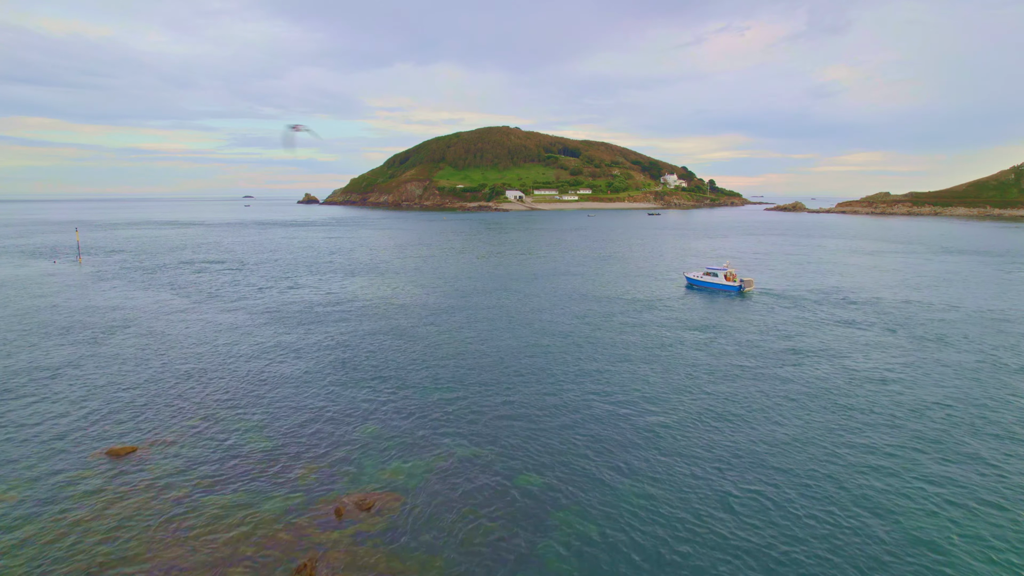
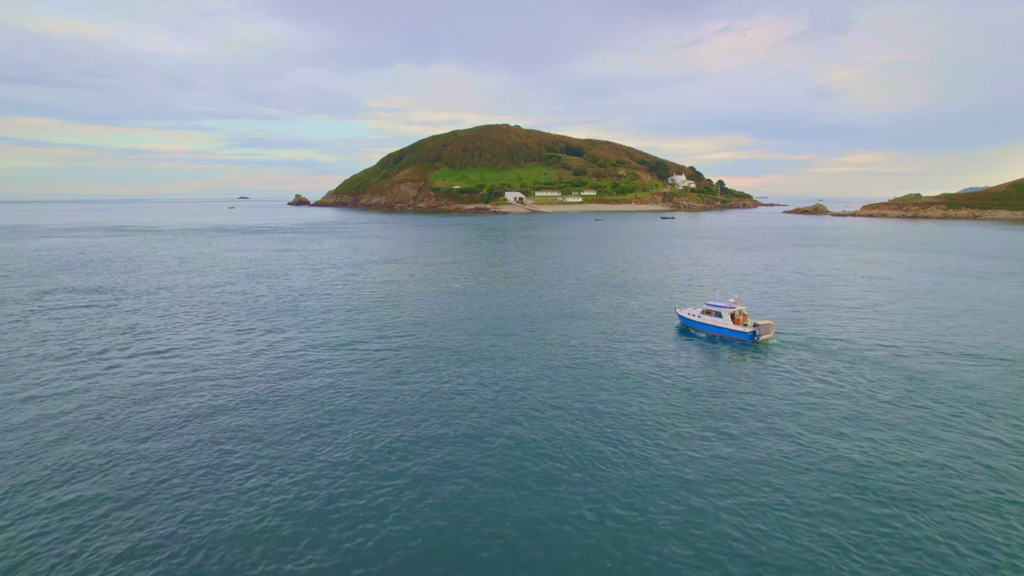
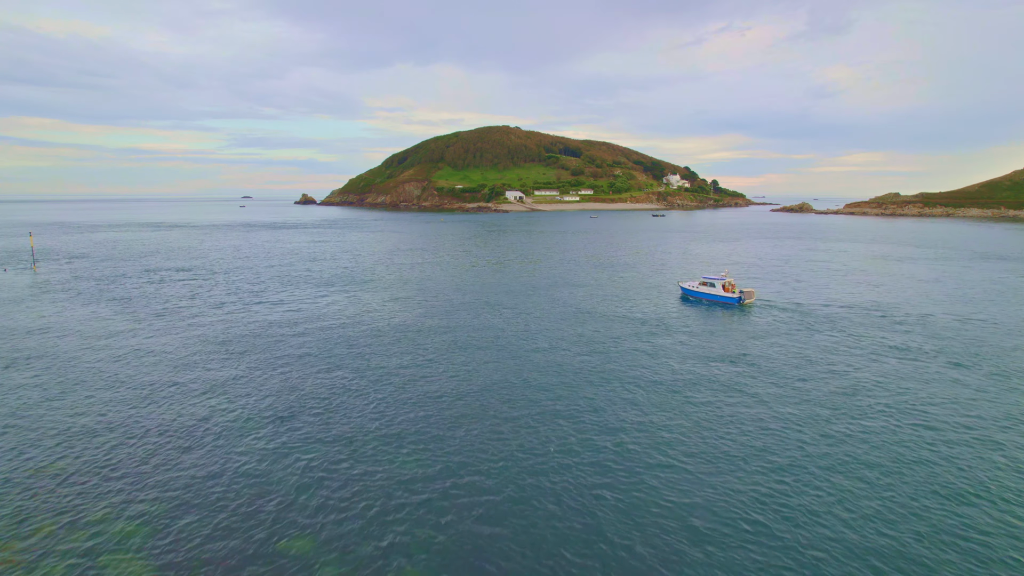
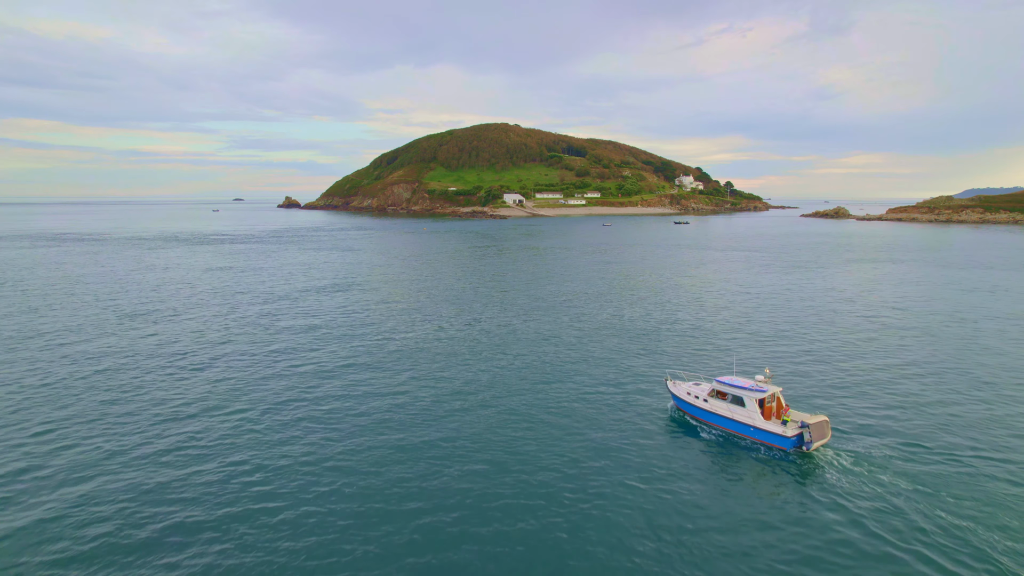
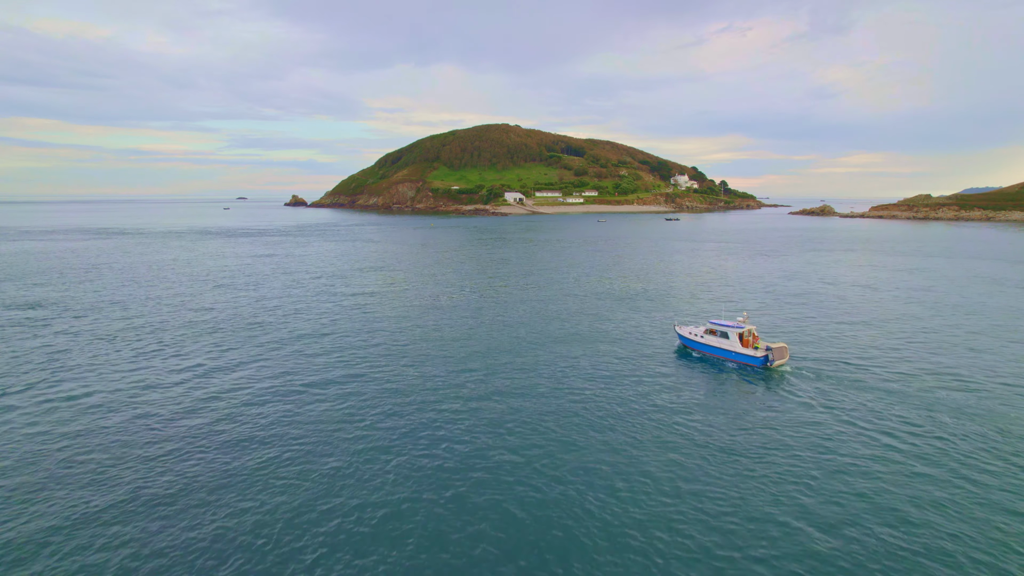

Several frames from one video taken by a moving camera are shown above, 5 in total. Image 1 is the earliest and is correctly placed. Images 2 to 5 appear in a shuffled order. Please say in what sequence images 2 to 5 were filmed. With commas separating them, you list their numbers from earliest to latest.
3, 2, 5, 4
